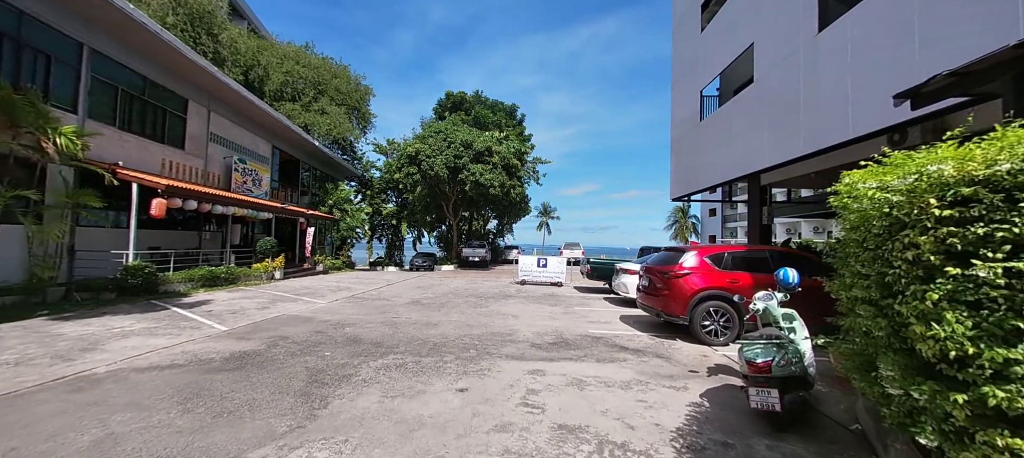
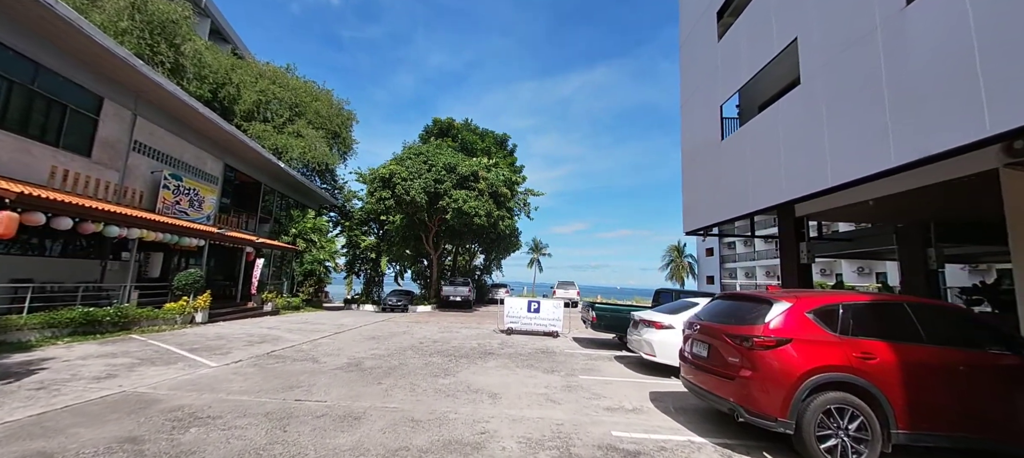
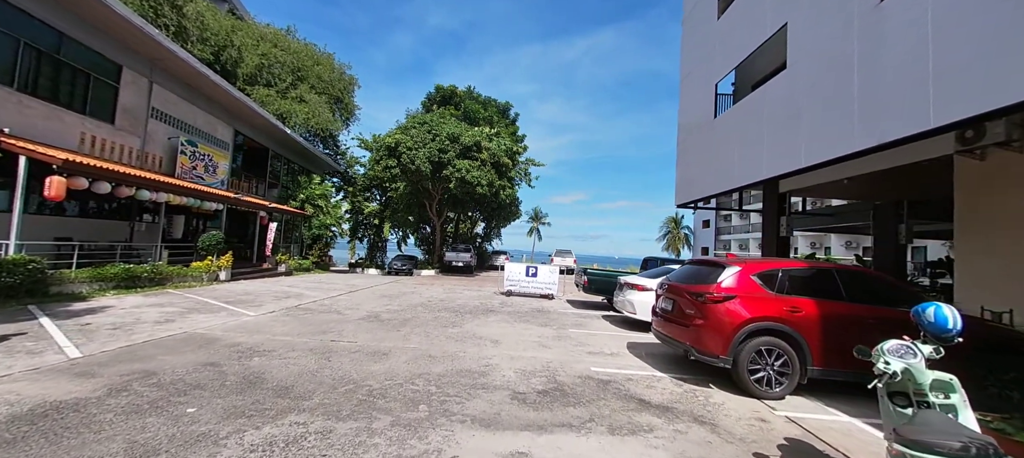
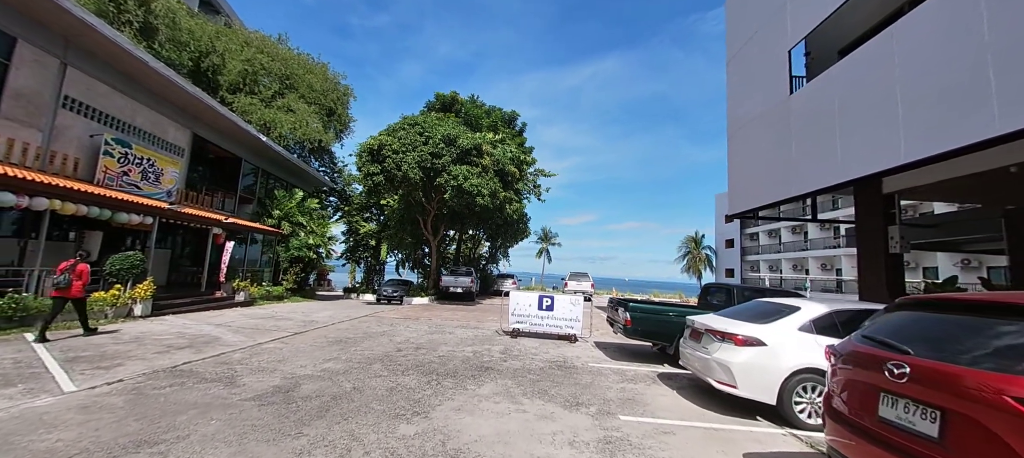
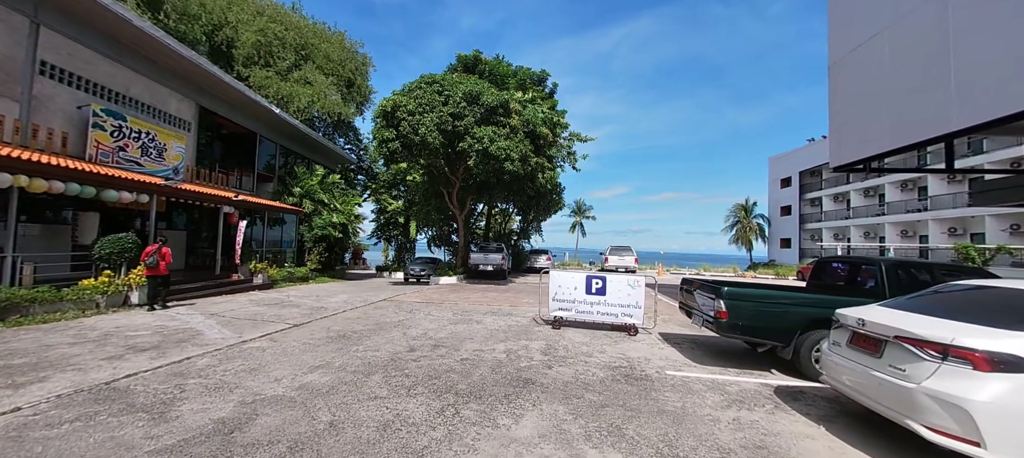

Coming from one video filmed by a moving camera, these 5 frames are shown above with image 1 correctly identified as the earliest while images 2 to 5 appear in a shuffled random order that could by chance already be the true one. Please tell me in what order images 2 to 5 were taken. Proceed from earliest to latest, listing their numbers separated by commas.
3, 2, 4, 5
